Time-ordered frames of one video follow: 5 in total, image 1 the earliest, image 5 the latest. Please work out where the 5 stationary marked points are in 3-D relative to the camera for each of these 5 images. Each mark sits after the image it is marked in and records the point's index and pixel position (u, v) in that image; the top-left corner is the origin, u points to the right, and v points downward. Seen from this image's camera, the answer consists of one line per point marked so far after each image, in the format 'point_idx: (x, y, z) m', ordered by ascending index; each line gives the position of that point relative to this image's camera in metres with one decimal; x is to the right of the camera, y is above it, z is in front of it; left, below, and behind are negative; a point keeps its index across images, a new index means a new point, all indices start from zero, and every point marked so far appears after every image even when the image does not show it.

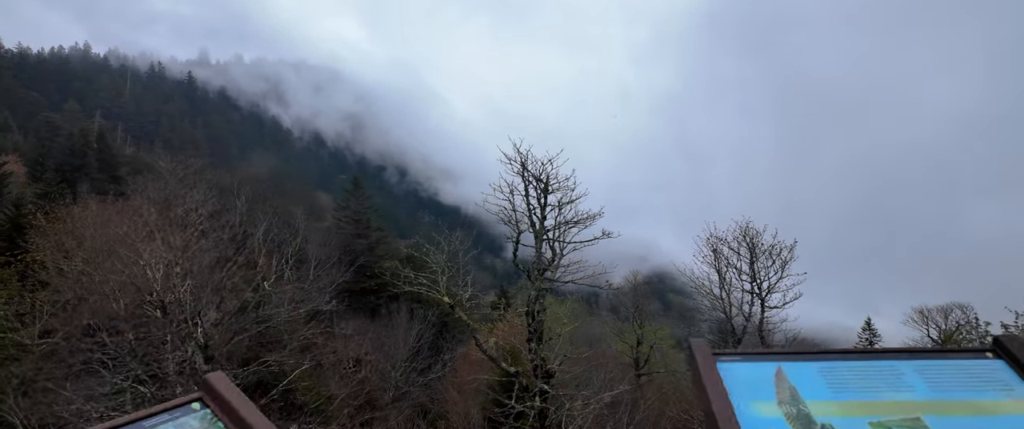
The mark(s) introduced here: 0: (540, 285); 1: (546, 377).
0: (+0.6, -1.4, +10.0) m
1: (+0.7, -3.2, +9.8) m
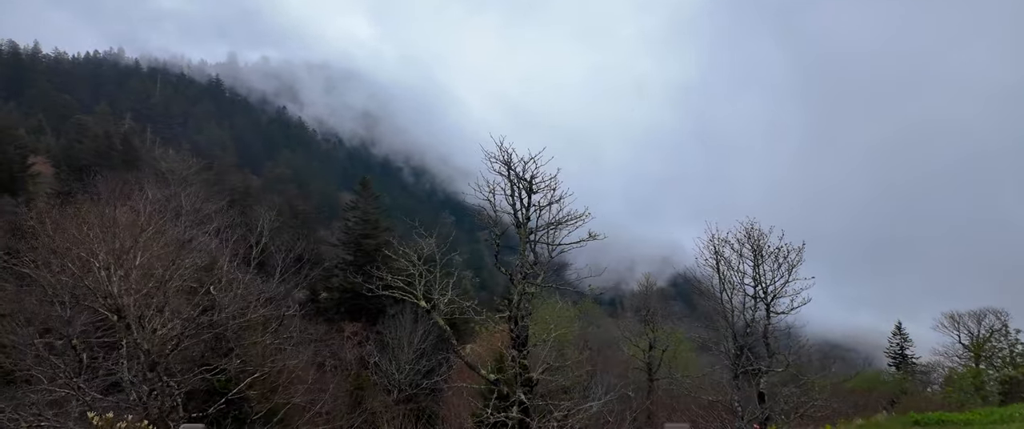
0: (+0.2, -1.4, +9.5) m
1: (+0.3, -3.2, +9.4) m
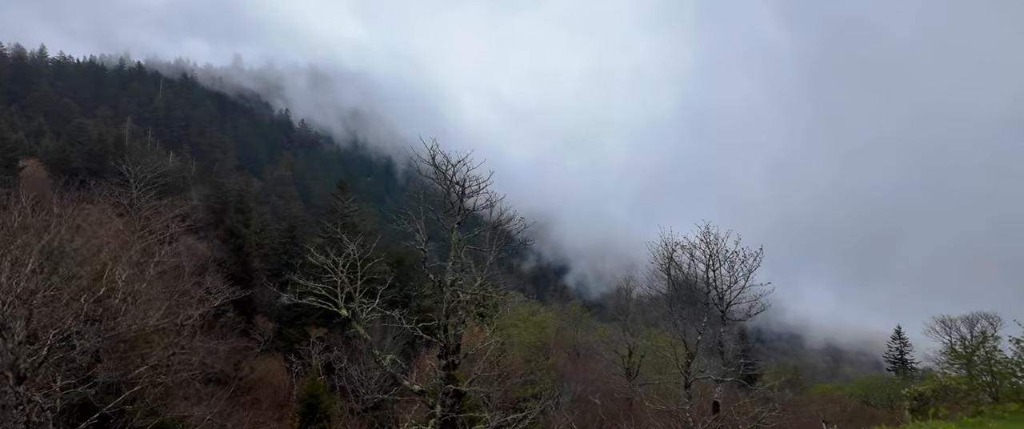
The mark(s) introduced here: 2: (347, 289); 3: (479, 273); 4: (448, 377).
0: (-1.1, -1.5, +9.3) m
1: (-1.0, -3.3, +9.1) m
2: (-3.0, -1.4, +8.7) m
3: (-0.7, -1.3, +10.3) m
4: (-1.2, -3.1, +9.1) m
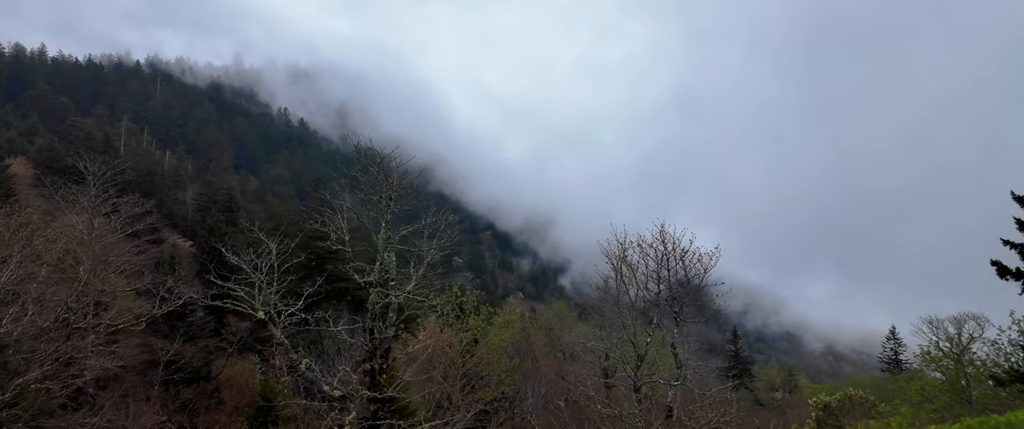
0: (-2.4, -1.5, +8.9) m
1: (-2.3, -3.2, +8.7) m
2: (-4.3, -1.4, +8.4) m
3: (-2.0, -1.2, +10.0) m
4: (-2.5, -3.0, +8.8) m
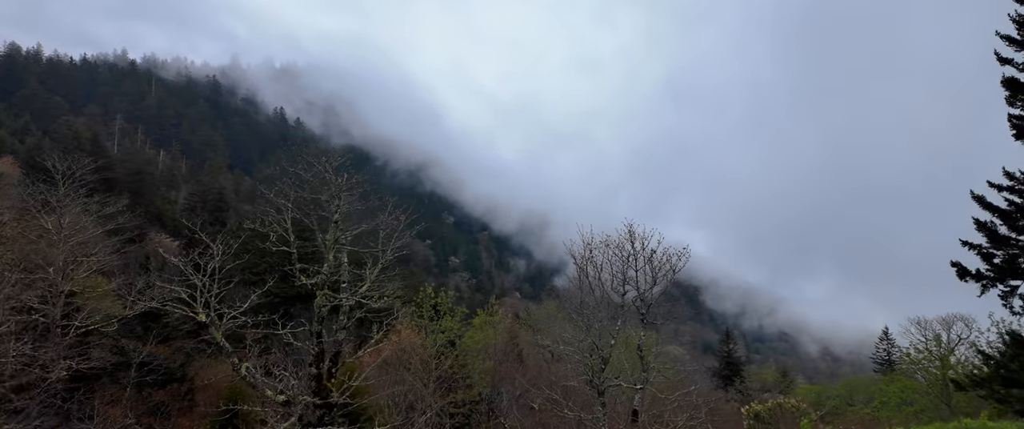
0: (-3.2, -1.5, +8.7) m
1: (-3.1, -3.2, +8.5) m
2: (-5.1, -1.4, +8.1) m
3: (-2.8, -1.2, +9.7) m
4: (-3.4, -3.0, +8.5) m
